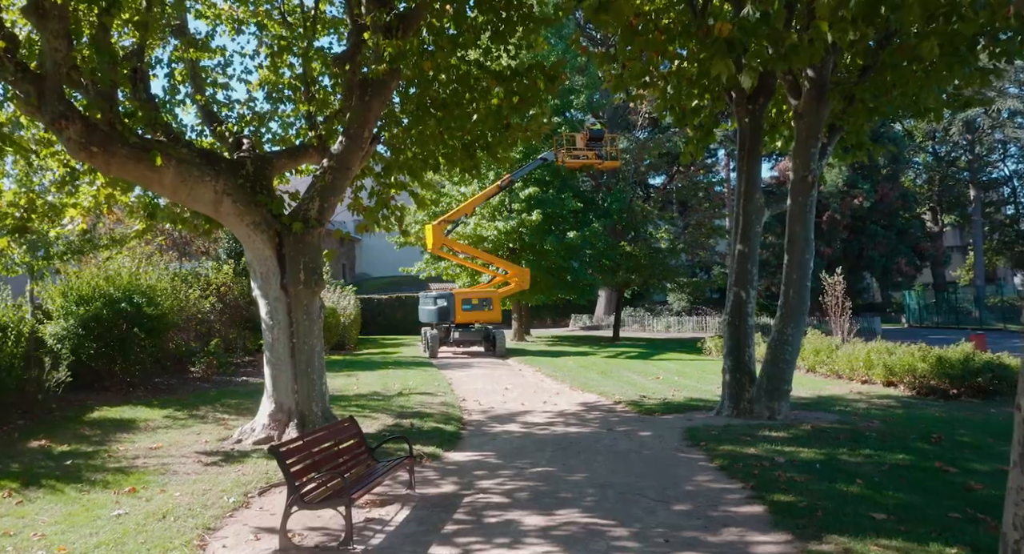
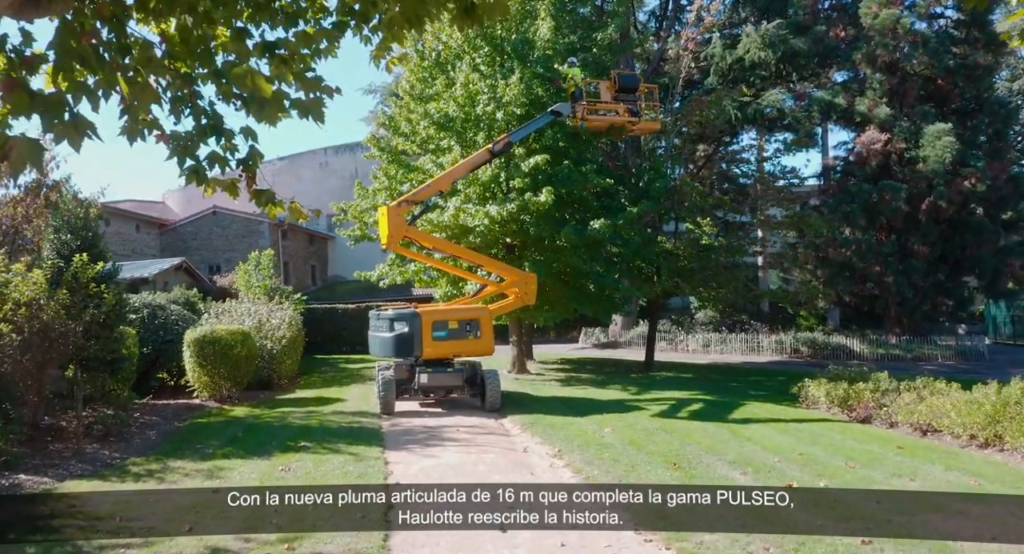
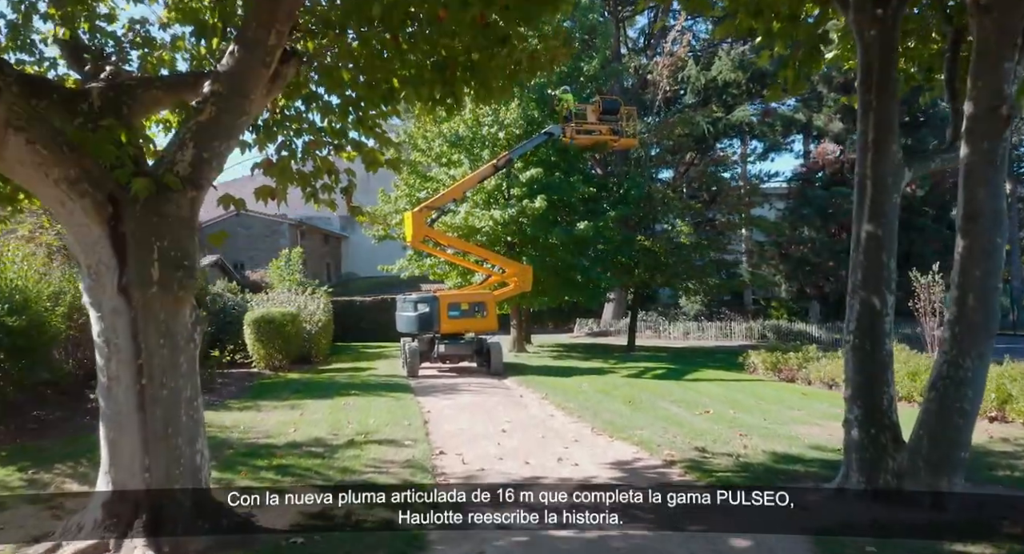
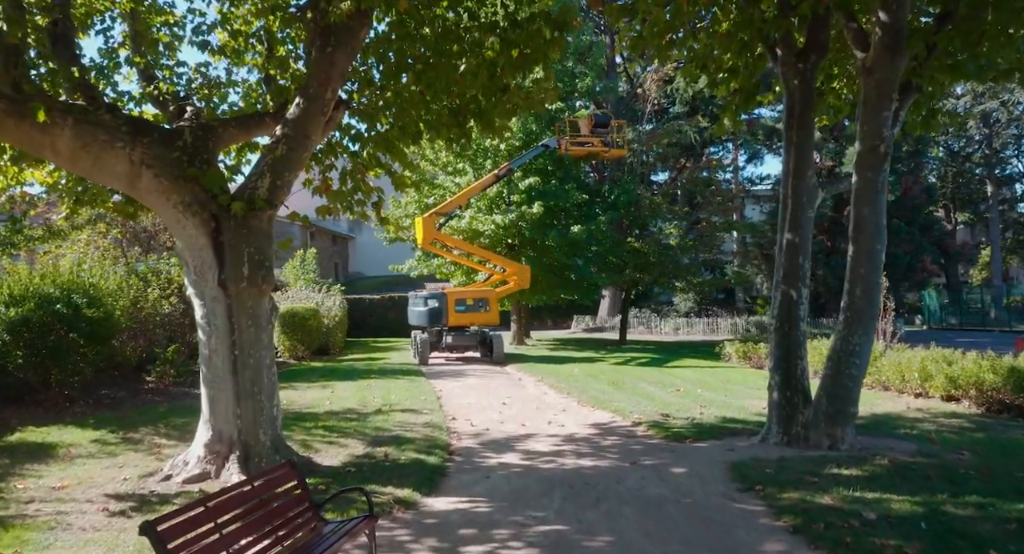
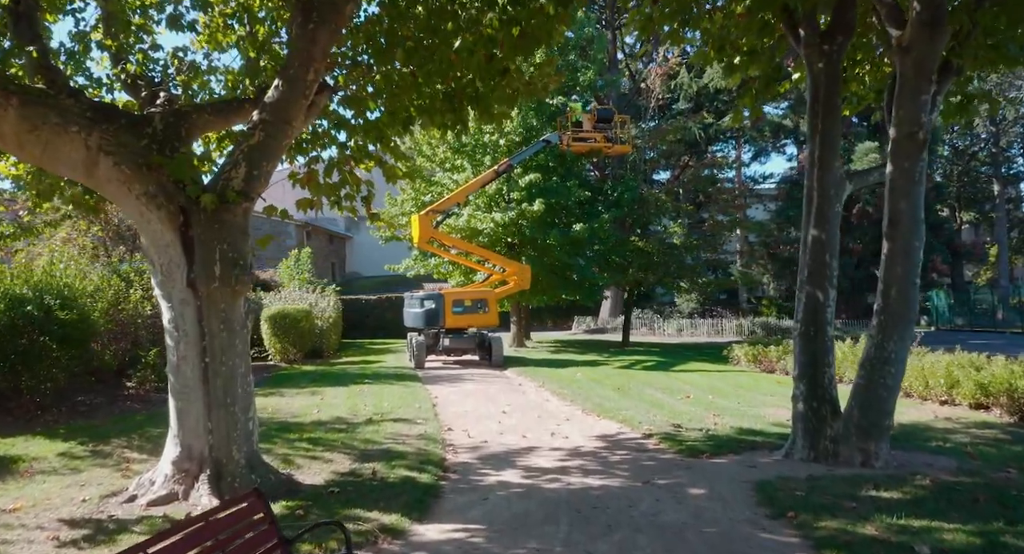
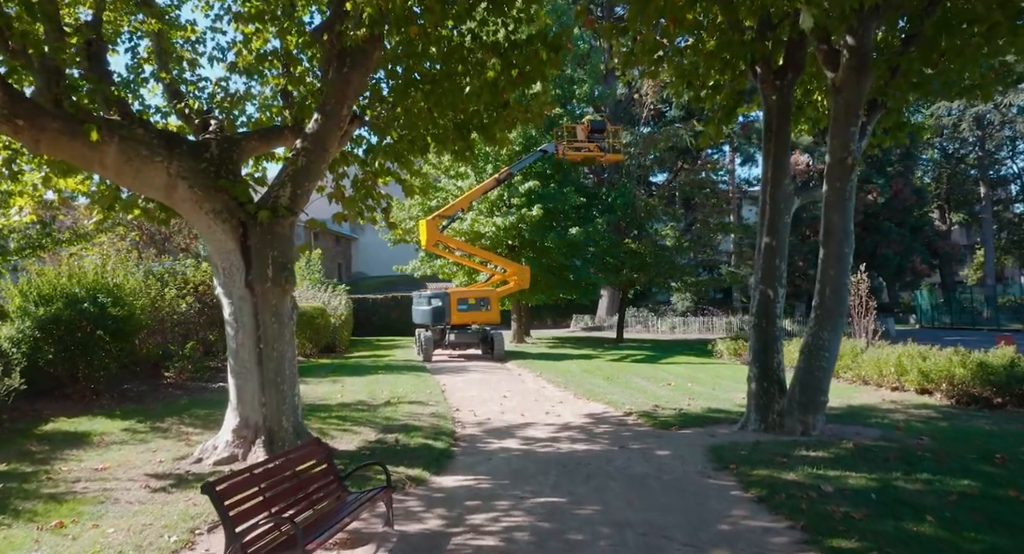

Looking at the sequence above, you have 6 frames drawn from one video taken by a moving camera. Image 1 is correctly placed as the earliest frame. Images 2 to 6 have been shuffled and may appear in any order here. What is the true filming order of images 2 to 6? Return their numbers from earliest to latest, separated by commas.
6, 4, 5, 3, 2
